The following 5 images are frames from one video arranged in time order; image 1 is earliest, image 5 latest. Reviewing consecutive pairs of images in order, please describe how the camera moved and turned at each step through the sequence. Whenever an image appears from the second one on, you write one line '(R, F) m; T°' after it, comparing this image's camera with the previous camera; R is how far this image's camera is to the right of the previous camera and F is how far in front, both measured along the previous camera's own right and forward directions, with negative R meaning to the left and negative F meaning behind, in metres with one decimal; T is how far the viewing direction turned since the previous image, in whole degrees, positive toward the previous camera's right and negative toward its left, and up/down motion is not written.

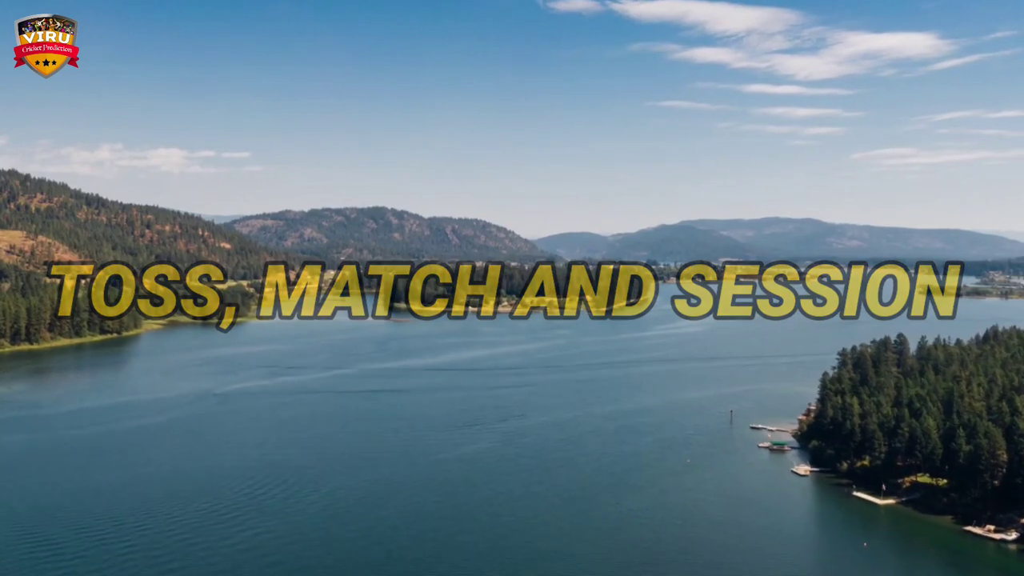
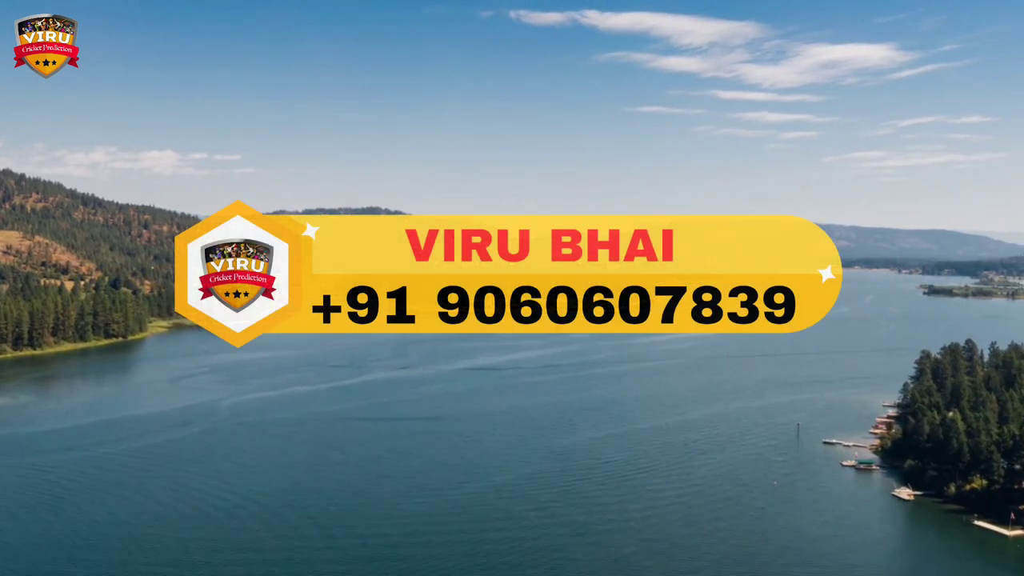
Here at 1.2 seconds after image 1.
(-2.1, +2.6) m; 0°
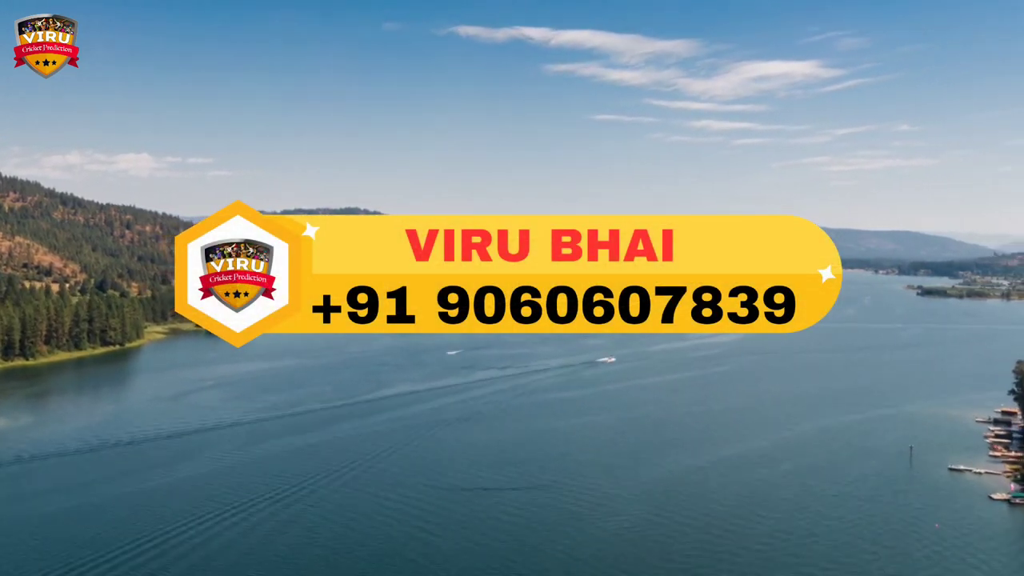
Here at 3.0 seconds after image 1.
(-3.3, +3.9) m; +1°
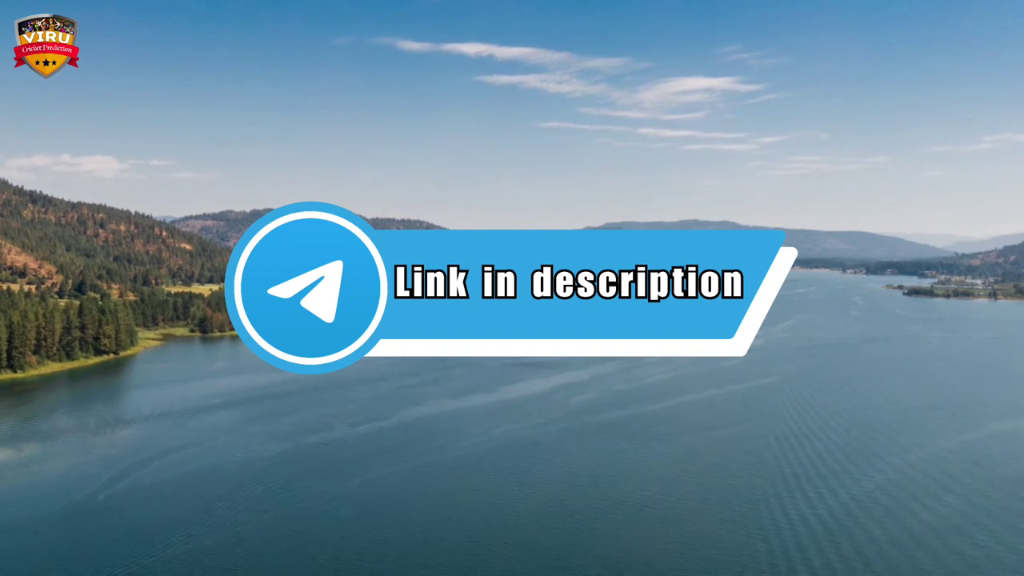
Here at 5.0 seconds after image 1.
(-3.8, +4.4) m; +2°
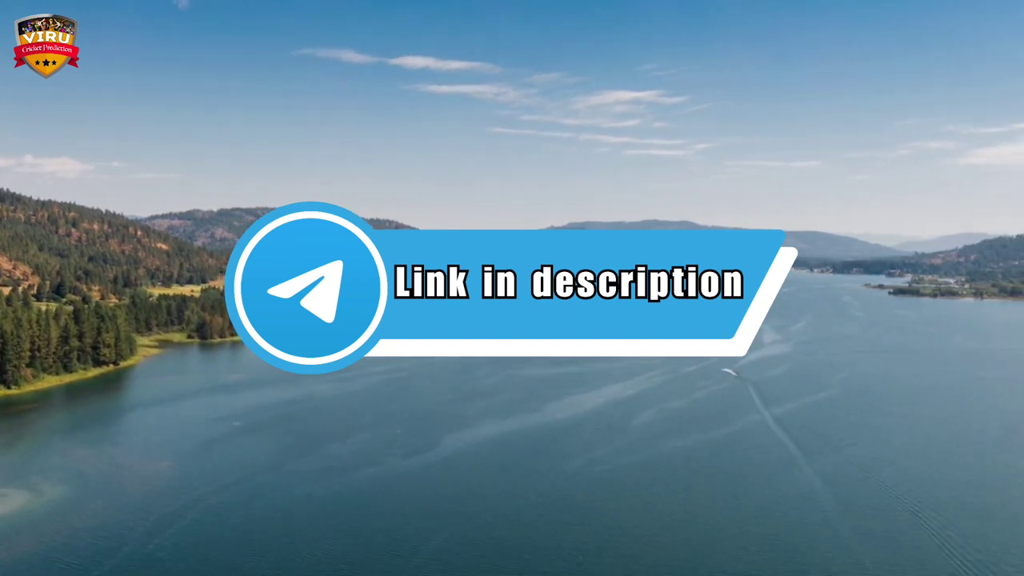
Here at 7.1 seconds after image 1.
(-4.0, +4.4) m; +2°
